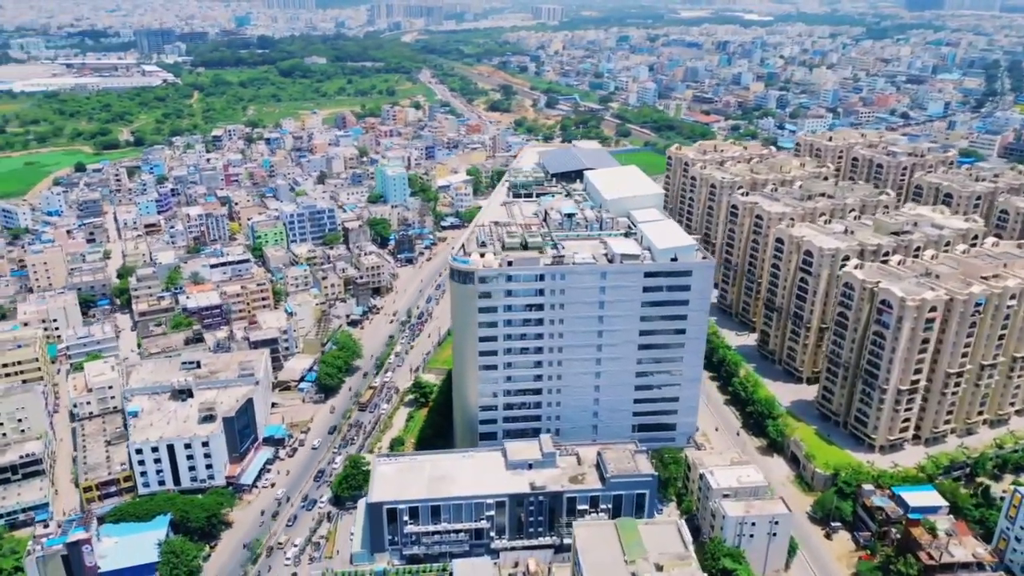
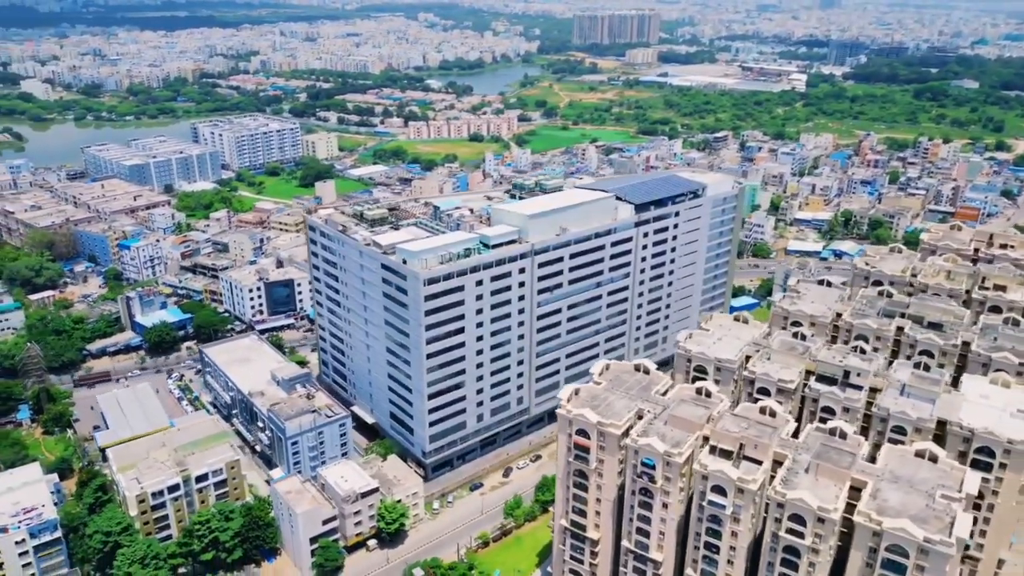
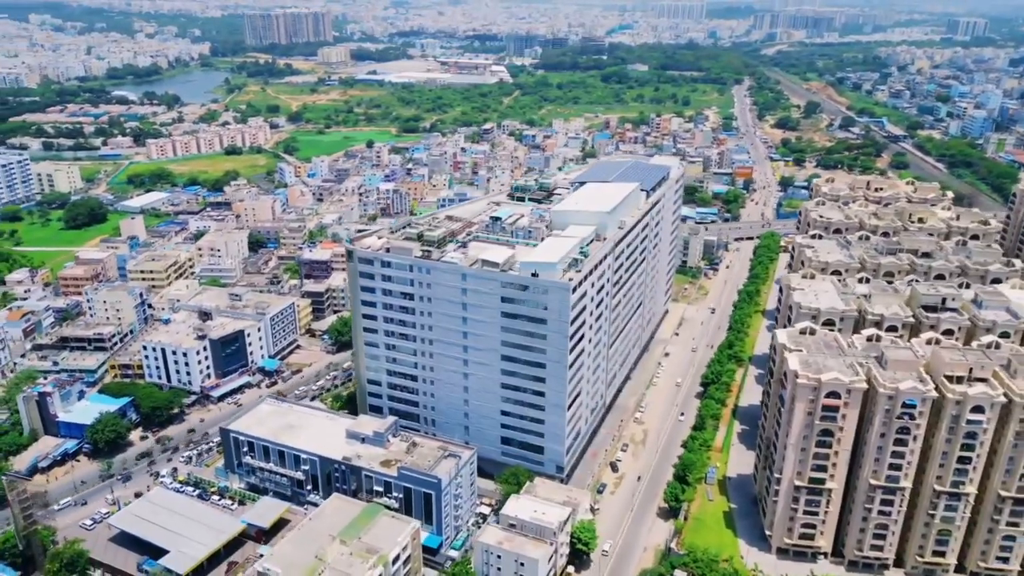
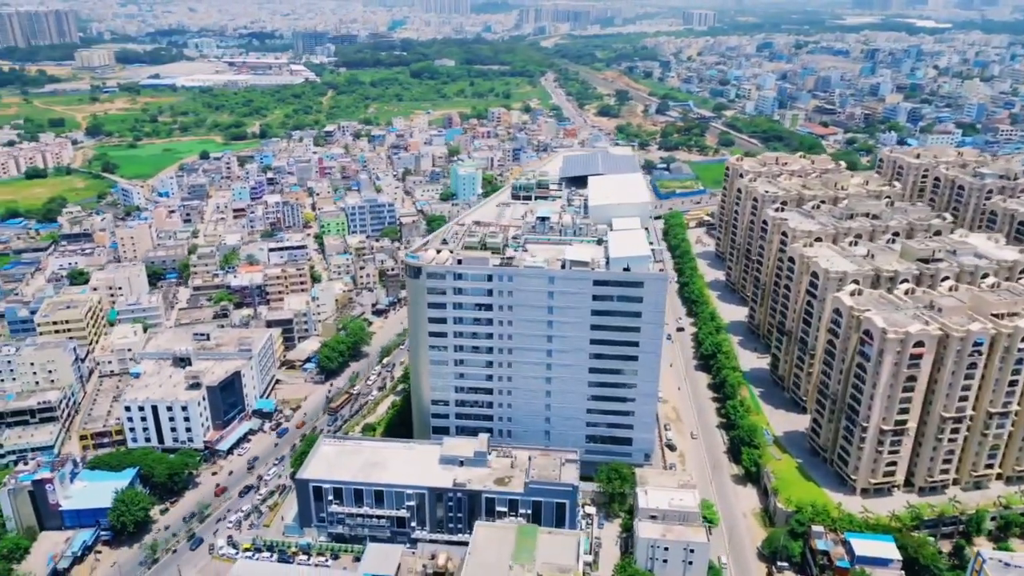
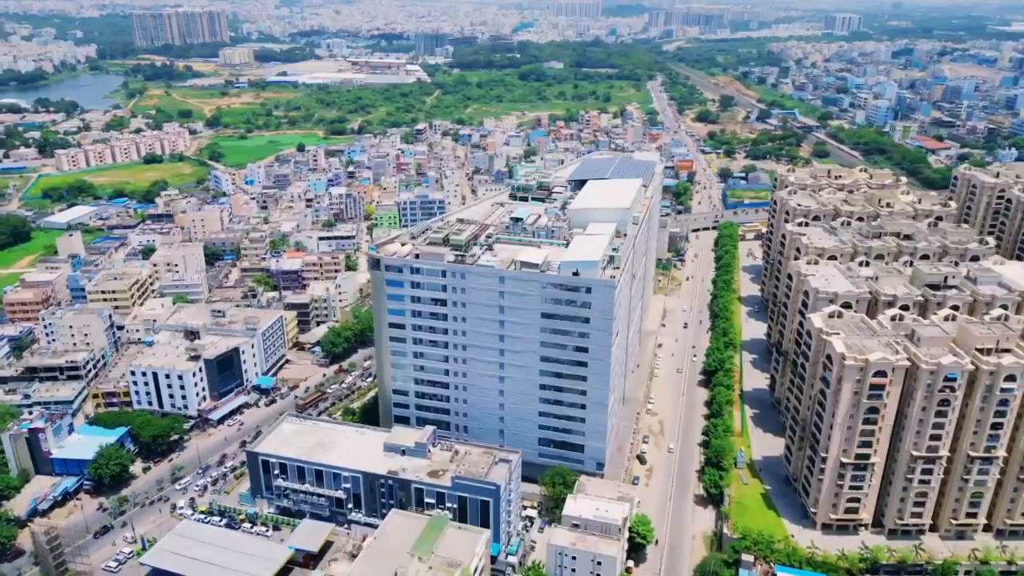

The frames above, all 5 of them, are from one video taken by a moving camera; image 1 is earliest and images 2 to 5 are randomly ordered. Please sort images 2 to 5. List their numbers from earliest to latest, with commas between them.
4, 5, 3, 2
